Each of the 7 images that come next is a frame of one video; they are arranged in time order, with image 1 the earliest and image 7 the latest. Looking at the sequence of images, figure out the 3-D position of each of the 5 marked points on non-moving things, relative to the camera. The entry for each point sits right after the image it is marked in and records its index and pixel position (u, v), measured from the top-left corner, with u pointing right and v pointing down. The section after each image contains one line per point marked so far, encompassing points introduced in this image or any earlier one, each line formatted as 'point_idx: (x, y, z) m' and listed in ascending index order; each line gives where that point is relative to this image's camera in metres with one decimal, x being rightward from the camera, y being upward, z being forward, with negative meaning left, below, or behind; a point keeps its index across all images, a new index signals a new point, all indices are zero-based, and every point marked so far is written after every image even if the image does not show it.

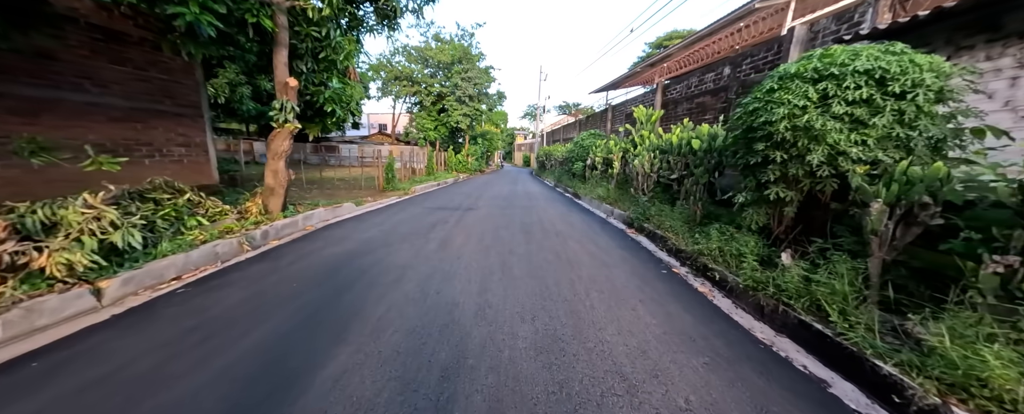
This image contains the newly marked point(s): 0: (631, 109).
0: (+4.4, +3.6, +11.4) m
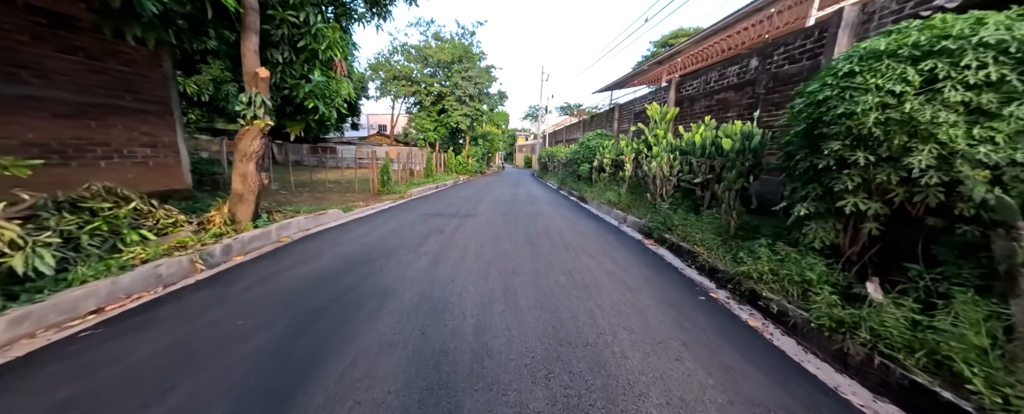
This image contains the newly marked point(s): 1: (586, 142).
0: (+4.5, +3.4, +10.8) m
1: (+2.8, +2.5, +11.8) m
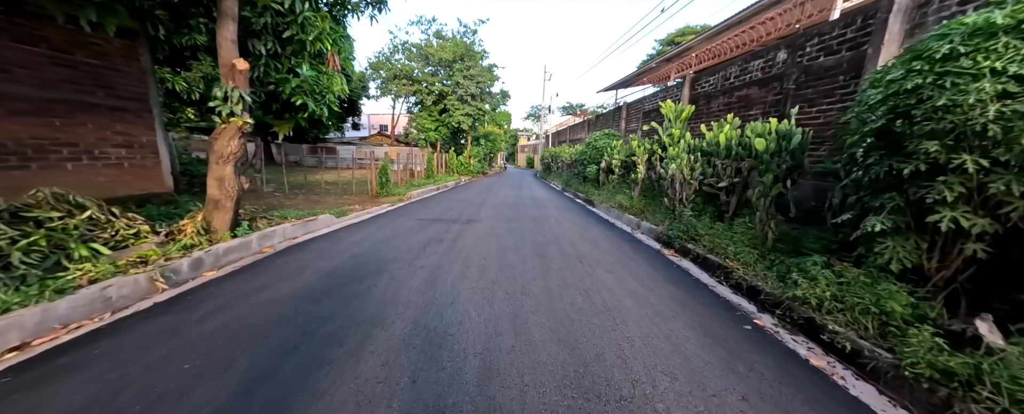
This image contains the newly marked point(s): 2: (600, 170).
0: (+4.6, +3.3, +10.4) m
1: (+2.9, +2.4, +11.4) m
2: (+3.0, +1.3, +10.4) m
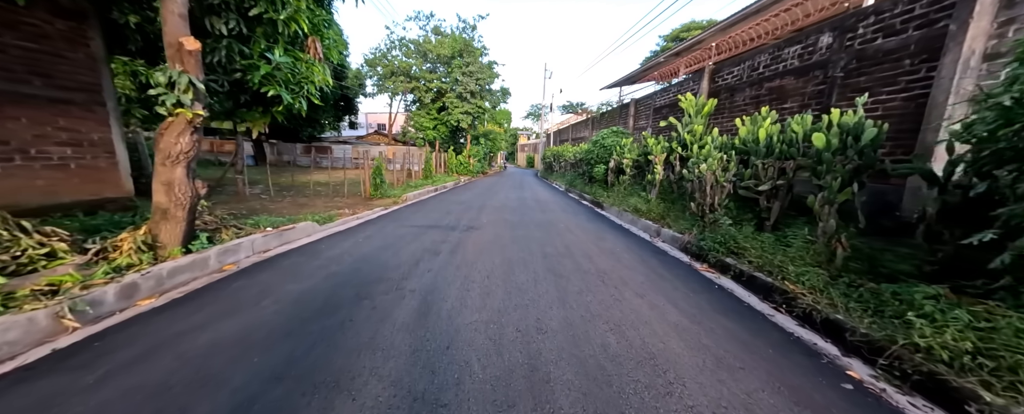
0: (+4.7, +3.3, +9.7) m
1: (+3.0, +2.3, +10.7) m
2: (+3.0, +1.2, +9.8) m
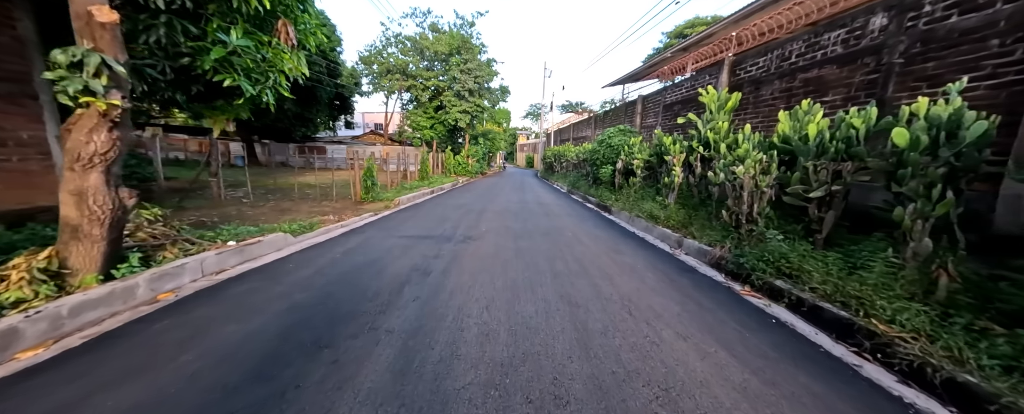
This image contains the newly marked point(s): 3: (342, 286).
0: (+4.7, +3.2, +9.1) m
1: (+3.0, +2.2, +10.1) m
2: (+3.1, +1.1, +9.2) m
3: (-1.6, -0.8, +3.0) m
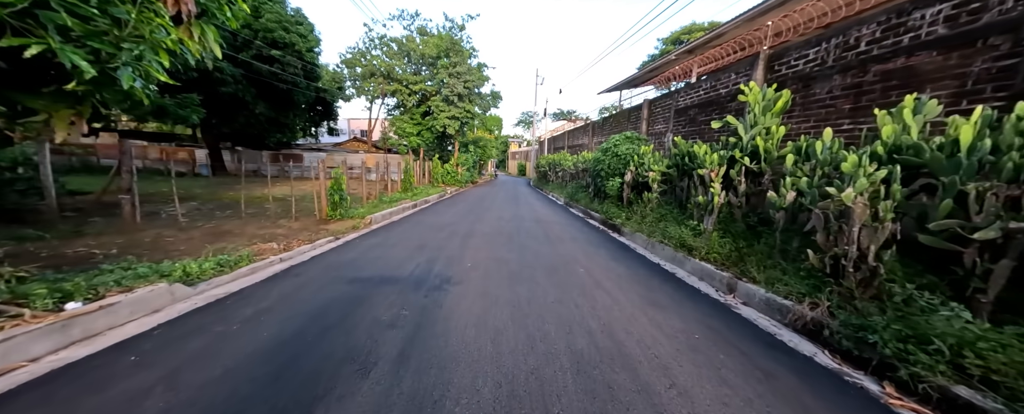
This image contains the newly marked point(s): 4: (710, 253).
0: (+4.5, +2.7, +8.0) m
1: (+2.8, +1.7, +9.0) m
2: (+2.9, +0.6, +8.0) m
3: (-1.6, -1.1, +1.6) m
4: (+2.6, -0.6, +4.1) m
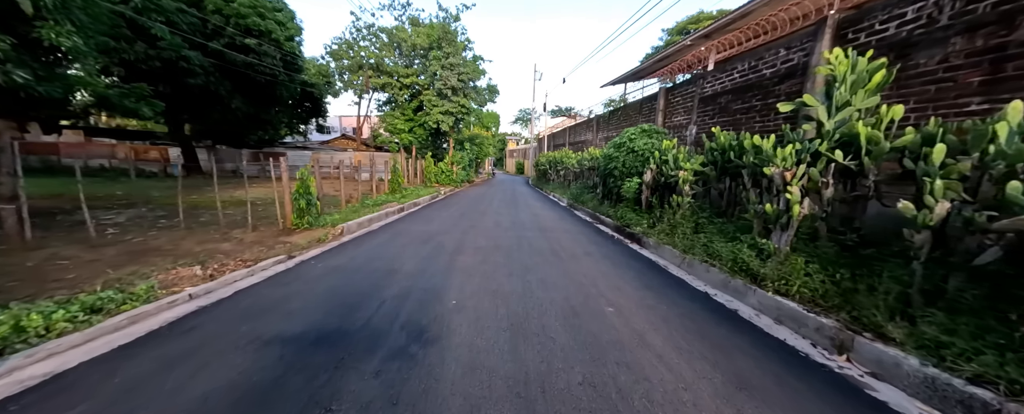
0: (+4.4, +2.6, +6.8) m
1: (+2.8, +1.6, +7.8) m
2: (+2.9, +0.5, +6.8) m
3: (-1.6, -1.2, +0.4) m
4: (+2.6, -0.7, +3.0) m
